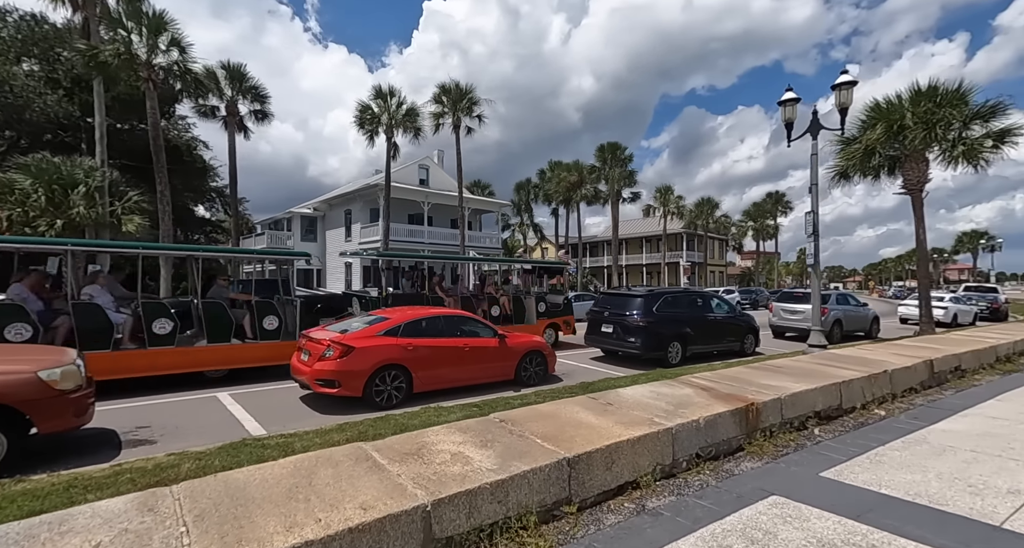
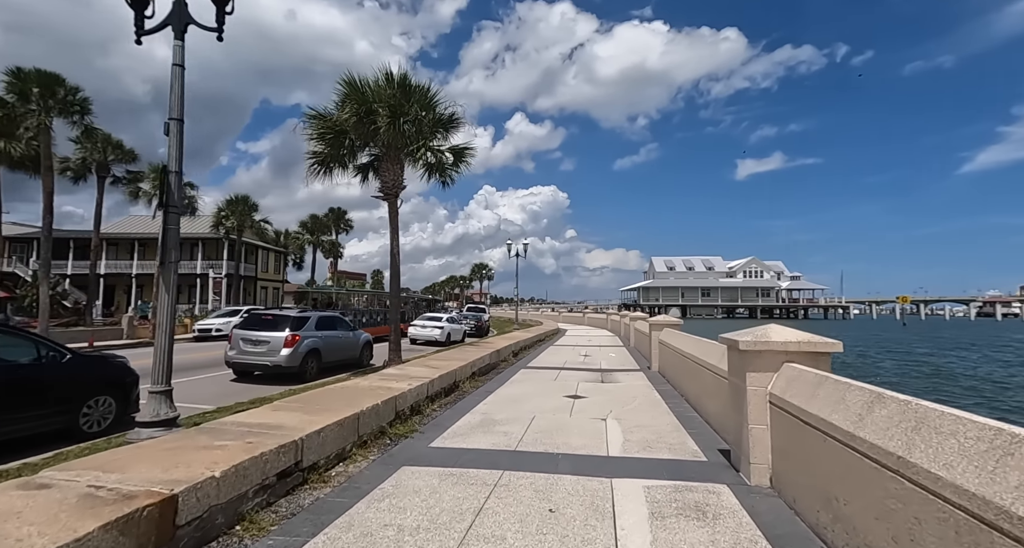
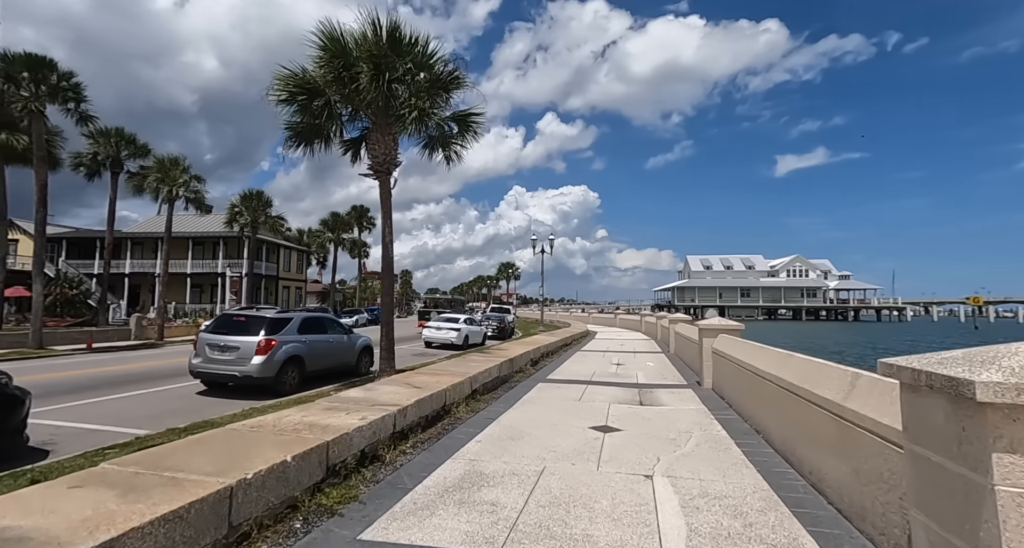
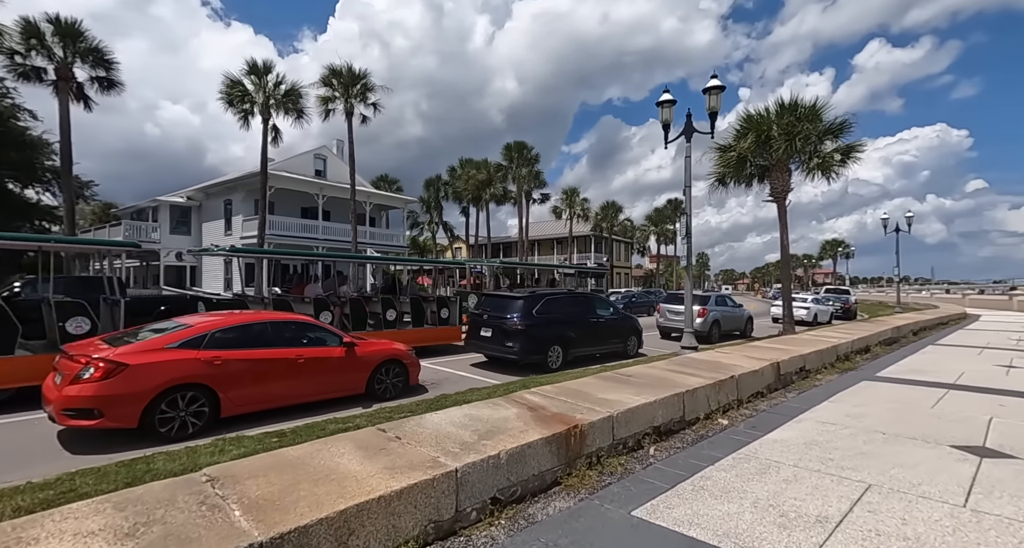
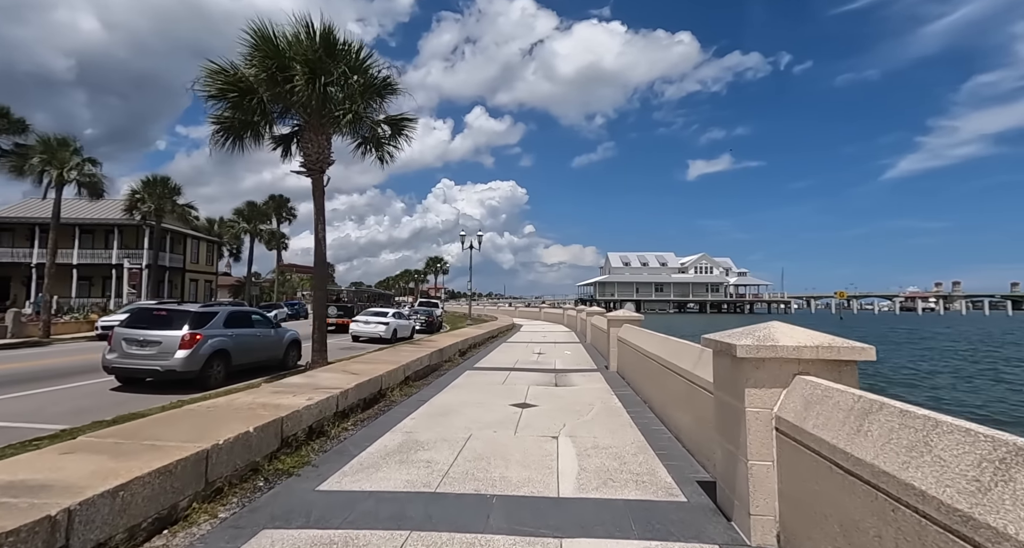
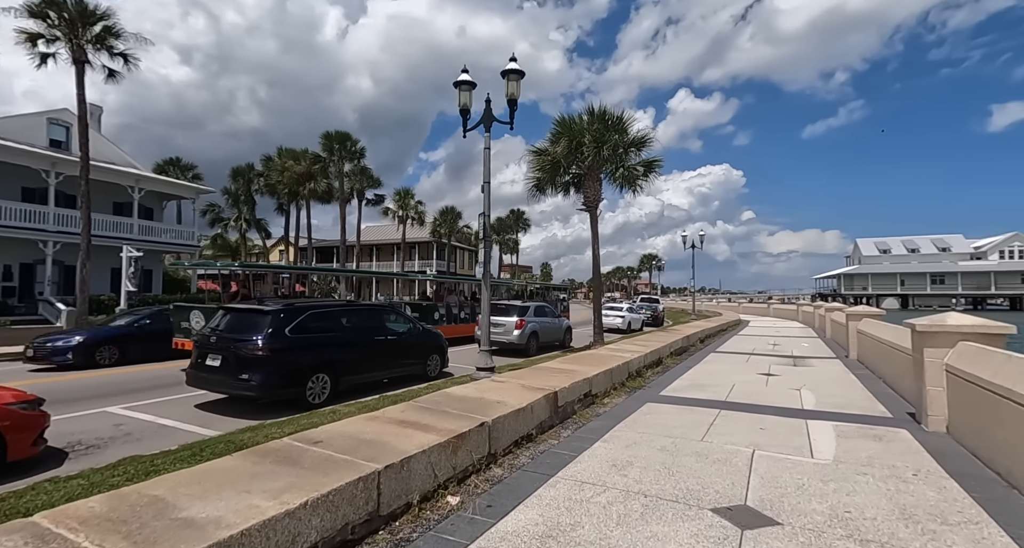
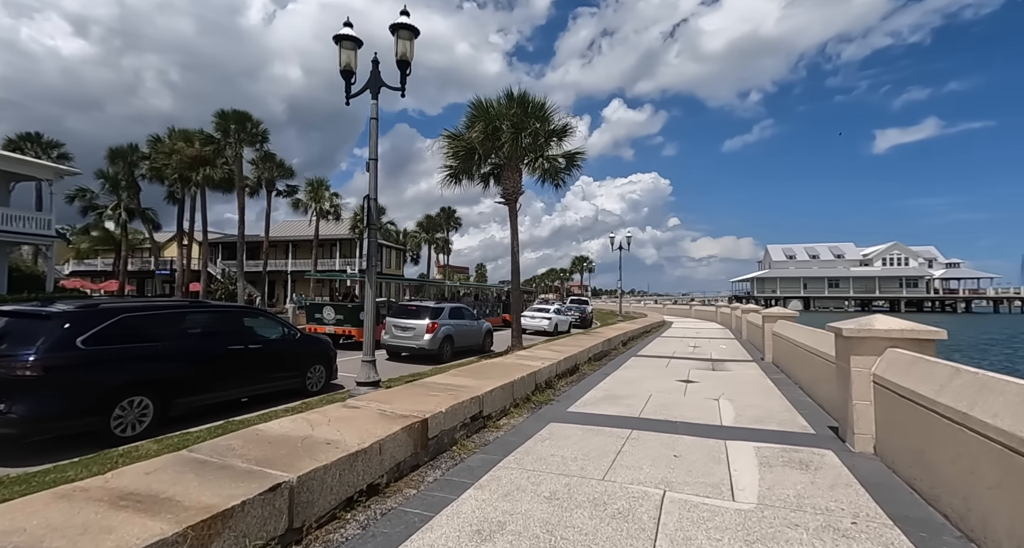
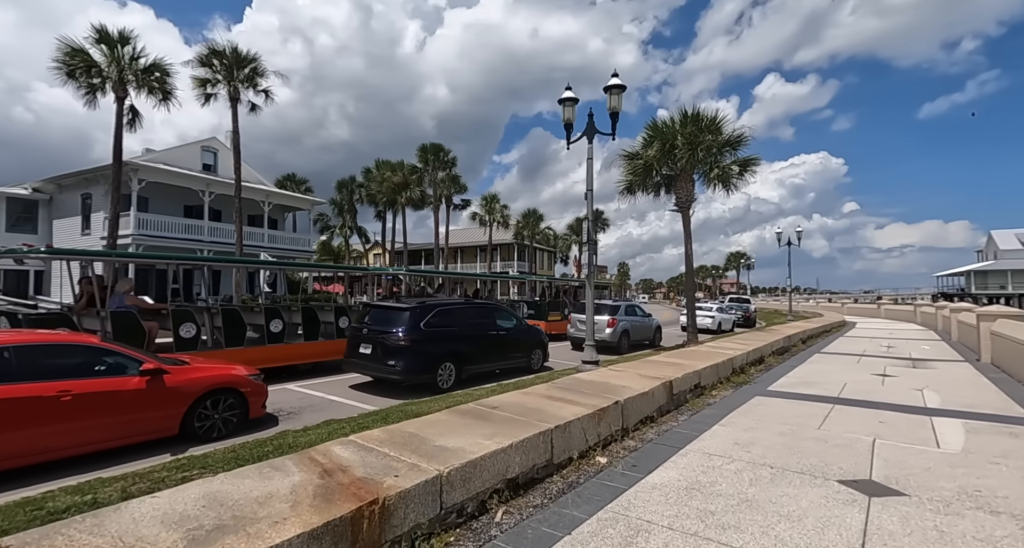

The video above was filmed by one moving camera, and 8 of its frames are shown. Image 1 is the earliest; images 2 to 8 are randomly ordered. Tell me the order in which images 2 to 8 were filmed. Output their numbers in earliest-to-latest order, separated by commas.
4, 8, 6, 7, 2, 5, 3
